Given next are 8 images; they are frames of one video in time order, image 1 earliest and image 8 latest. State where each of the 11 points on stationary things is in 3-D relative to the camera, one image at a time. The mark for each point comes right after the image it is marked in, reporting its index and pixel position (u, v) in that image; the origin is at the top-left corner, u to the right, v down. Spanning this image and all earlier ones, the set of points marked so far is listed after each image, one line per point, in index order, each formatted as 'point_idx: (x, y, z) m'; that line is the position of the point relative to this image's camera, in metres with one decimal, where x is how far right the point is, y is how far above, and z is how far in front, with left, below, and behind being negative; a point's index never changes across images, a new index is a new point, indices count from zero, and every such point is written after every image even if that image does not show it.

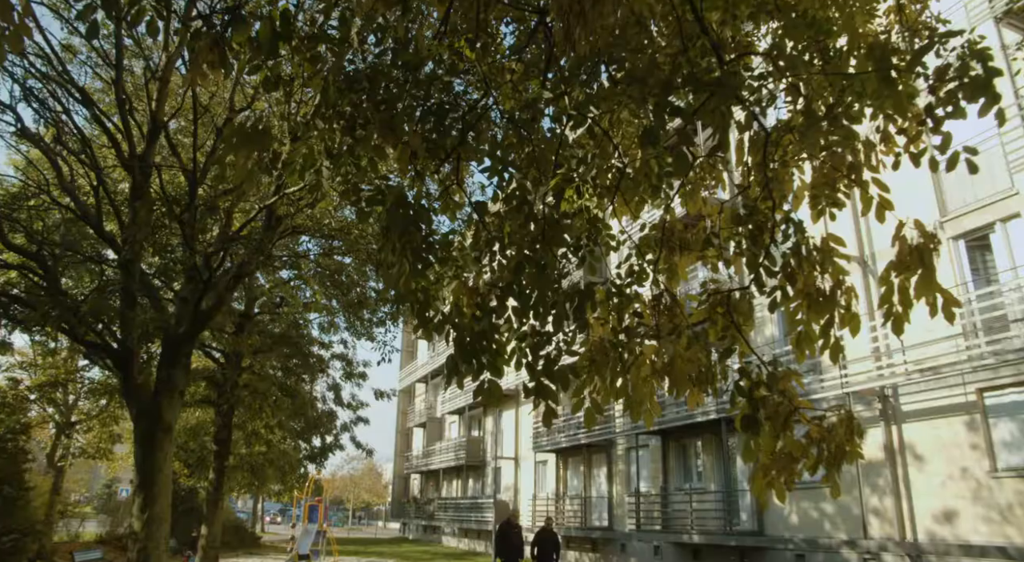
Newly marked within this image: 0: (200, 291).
0: (-3.8, -0.1, +8.1) m
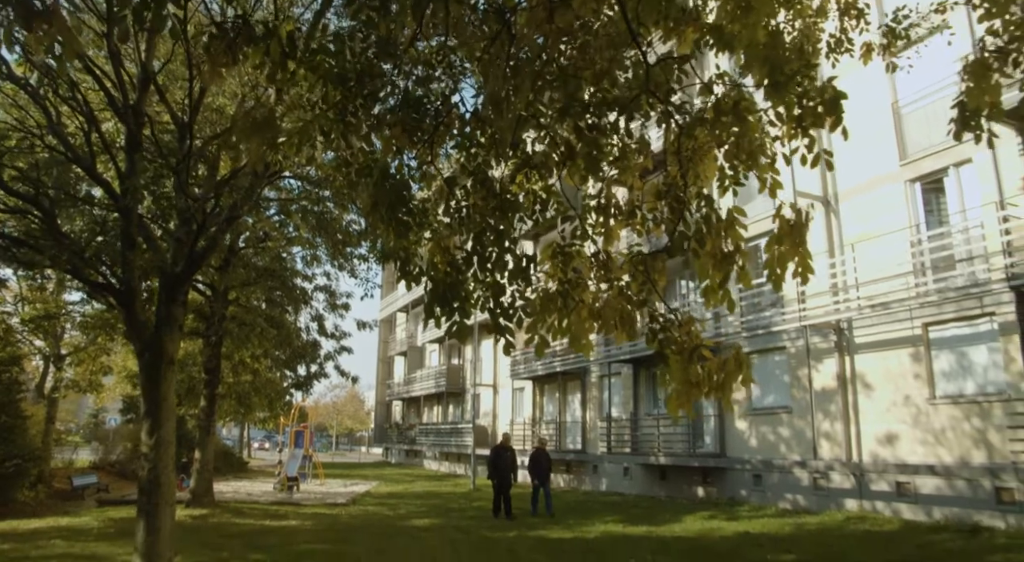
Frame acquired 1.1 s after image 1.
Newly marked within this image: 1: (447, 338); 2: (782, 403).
0: (-4.1, +0.6, +8.6) m
1: (-0.4, -0.3, +3.4) m
2: (+8.1, -3.6, +19.5) m
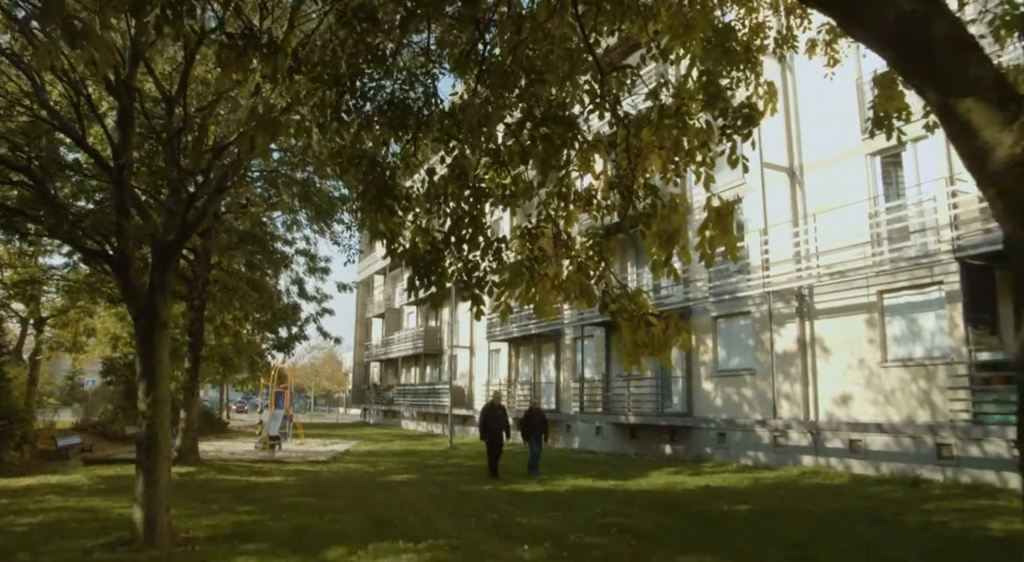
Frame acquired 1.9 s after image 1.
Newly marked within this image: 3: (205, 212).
0: (-4.4, +1.1, +8.9) m
1: (-0.5, -0.2, +3.9) m
2: (+7.4, -2.6, +20.5) m
3: (-4.2, +1.0, +9.0) m
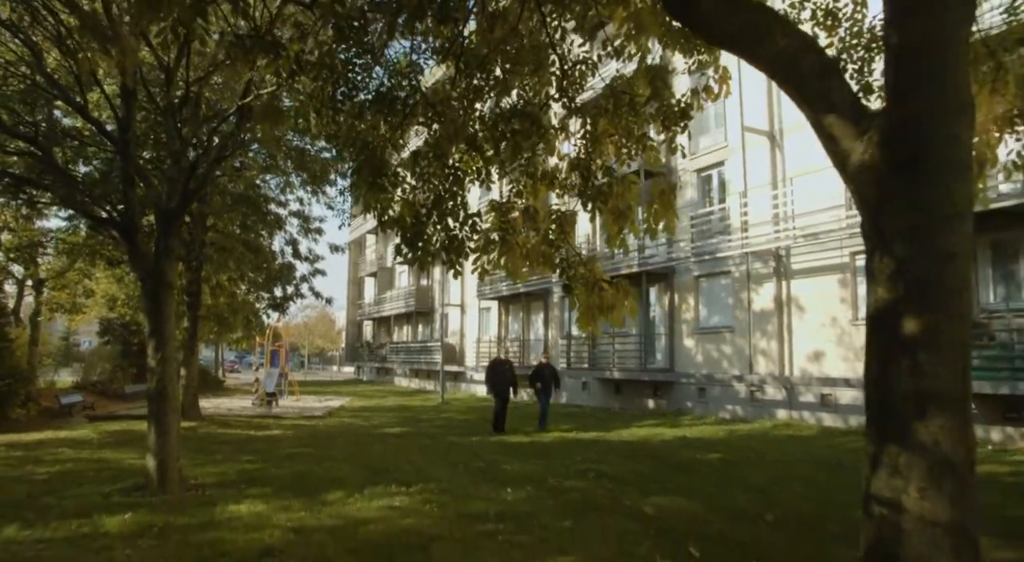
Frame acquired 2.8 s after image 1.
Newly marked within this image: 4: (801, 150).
0: (-4.7, +1.6, +9.4) m
1: (-0.7, 0.0, +4.5) m
2: (+7.0, -1.4, +21.3) m
3: (-4.4, +1.5, +9.4) m
4: (+8.4, +3.8, +18.9) m
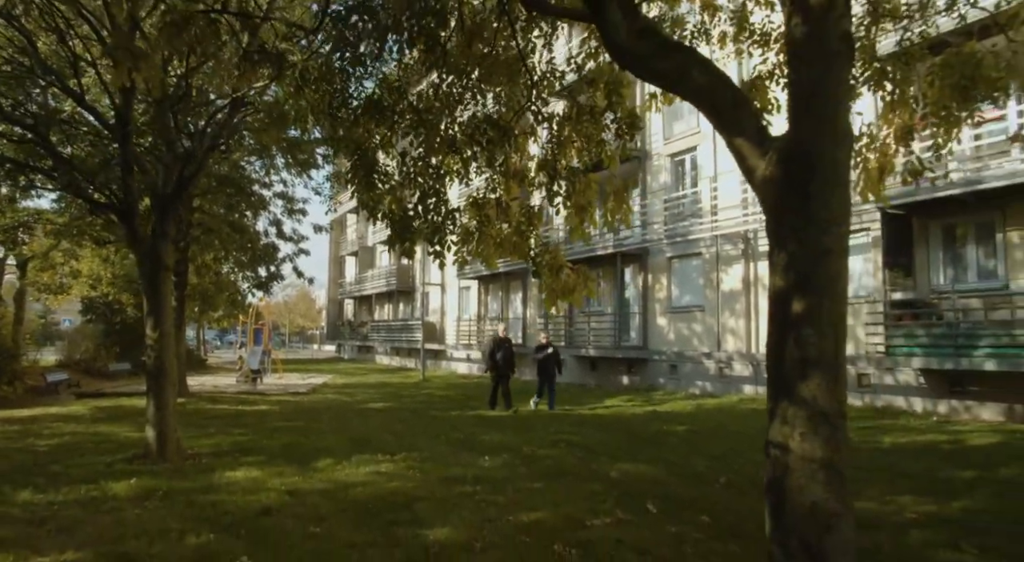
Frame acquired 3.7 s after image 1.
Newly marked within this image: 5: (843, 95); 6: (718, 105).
0: (-5.0, +1.8, +9.9) m
1: (-0.9, +0.1, +5.2) m
2: (+6.3, -0.7, +22.2) m
3: (-4.7, +1.7, +9.9) m
4: (+7.7, +4.3, +19.6) m
5: (+1.8, +1.1, +3.6) m
6: (+1.2, +1.0, +3.9) m
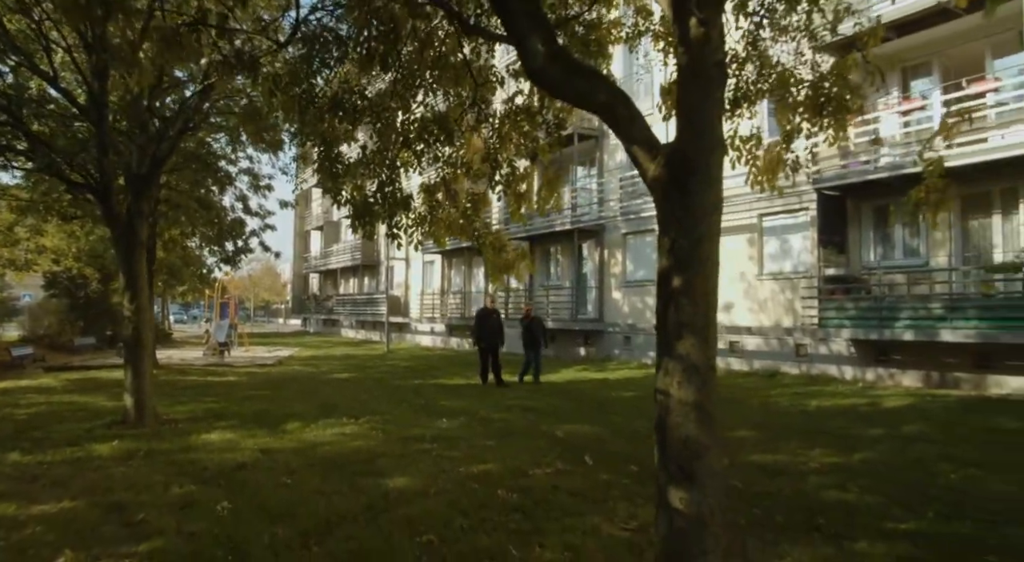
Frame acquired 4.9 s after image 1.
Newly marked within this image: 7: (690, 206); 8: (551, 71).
0: (-5.7, +2.2, +10.4) m
1: (-1.4, +0.3, +6.0) m
2: (+4.9, +0.1, +23.4) m
3: (-5.5, +2.1, +10.5) m
4: (+6.5, +5.1, +20.7) m
5: (+1.4, +1.2, +4.5) m
6: (+0.8, +1.2, +4.7) m
7: (+1.2, +0.5, +4.4) m
8: (+0.3, +1.5, +4.7) m
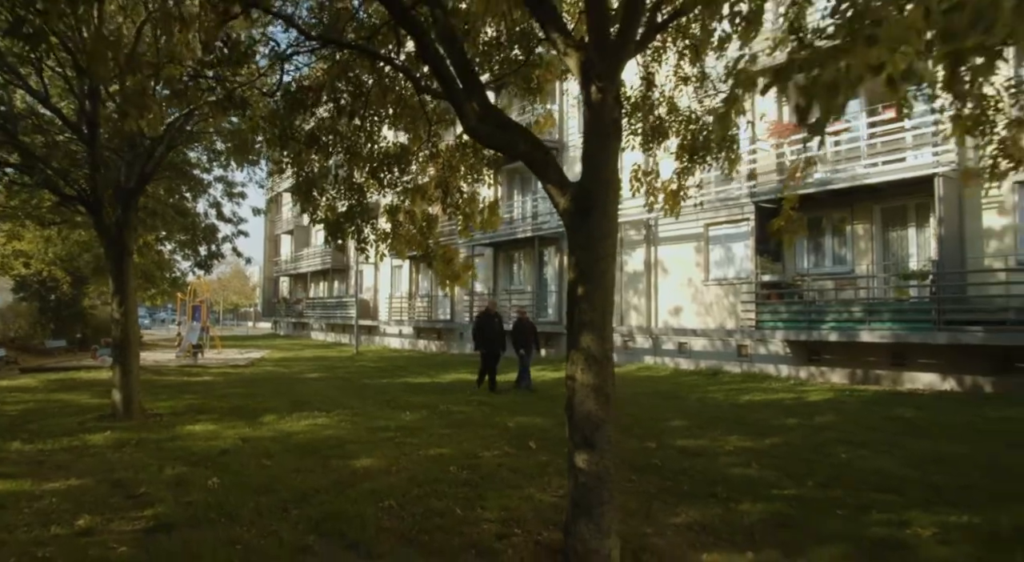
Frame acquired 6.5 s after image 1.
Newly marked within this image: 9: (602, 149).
0: (-6.5, +2.1, +11.4) m
1: (-2.0, +0.2, +7.2) m
2: (+3.5, -0.1, +24.9) m
3: (-6.3, +2.0, +11.5) m
4: (+5.3, +4.9, +22.3) m
5: (+0.9, +1.1, +5.9) m
6: (+0.2, +1.1, +6.1) m
7: (+0.7, +0.4, +5.8) m
8: (-0.3, +1.4, +6.0) m
9: (+0.8, +1.2, +5.8) m
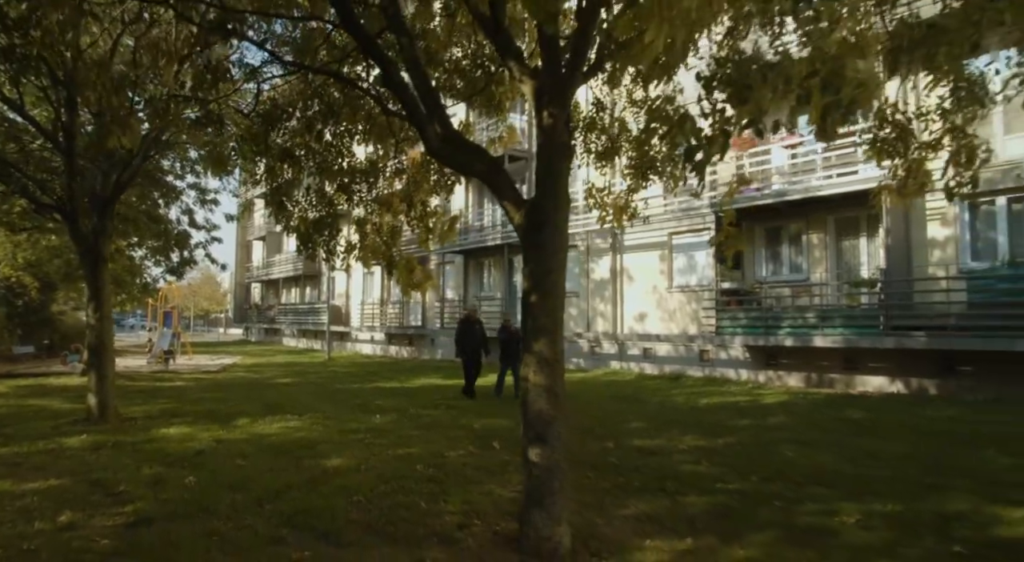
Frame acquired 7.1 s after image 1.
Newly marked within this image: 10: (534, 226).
0: (-7.1, +2.0, +11.7) m
1: (-2.4, +0.1, +7.7) m
2: (+2.4, -0.3, +25.5) m
3: (-6.9, +1.9, +11.8) m
4: (+4.3, +4.6, +23.0) m
5: (+0.5, +1.0, +6.4) m
6: (-0.2, +1.0, +6.6) m
7: (+0.3, +0.3, +6.3) m
8: (-0.7, +1.3, +6.6) m
9: (+0.4, +1.1, +6.4) m
10: (+0.2, +0.5, +6.4) m
